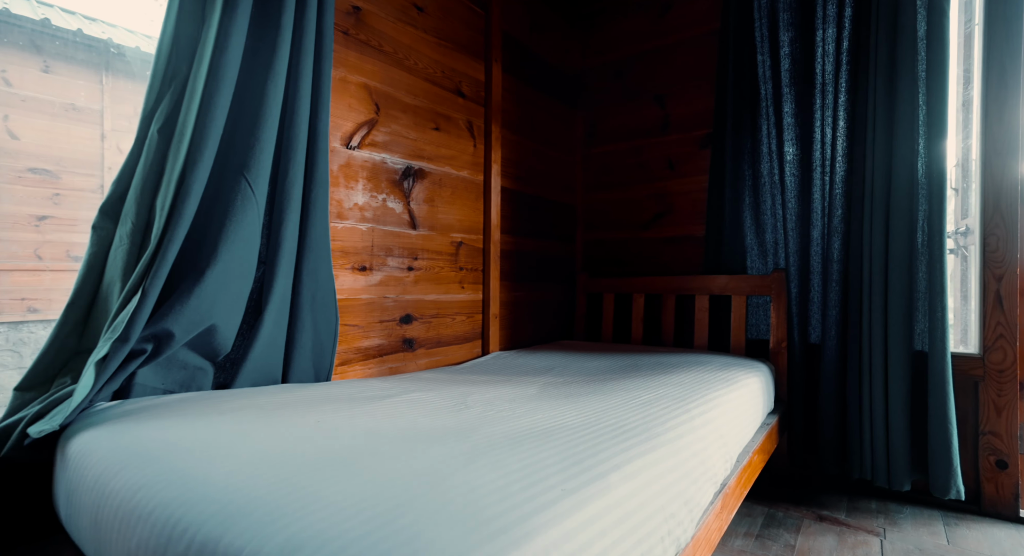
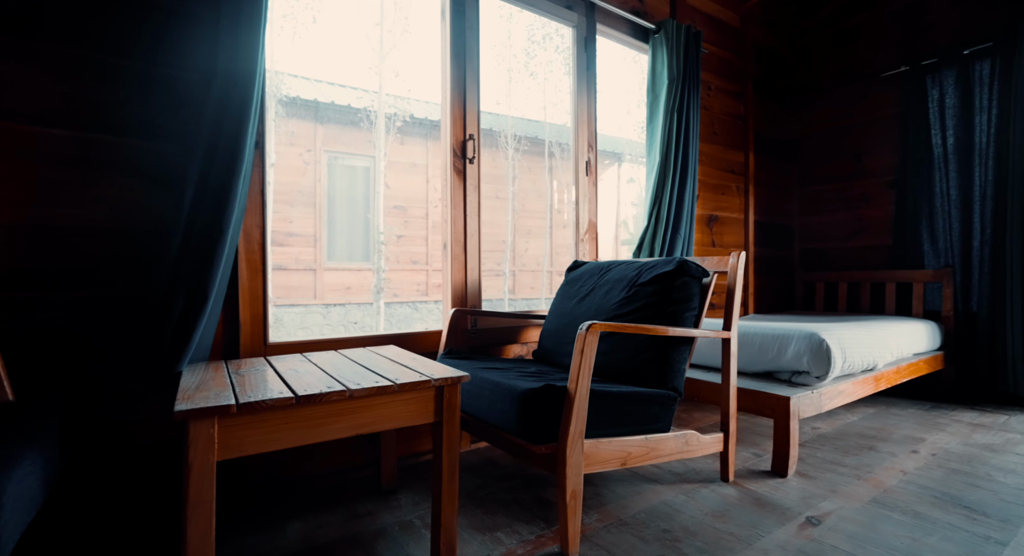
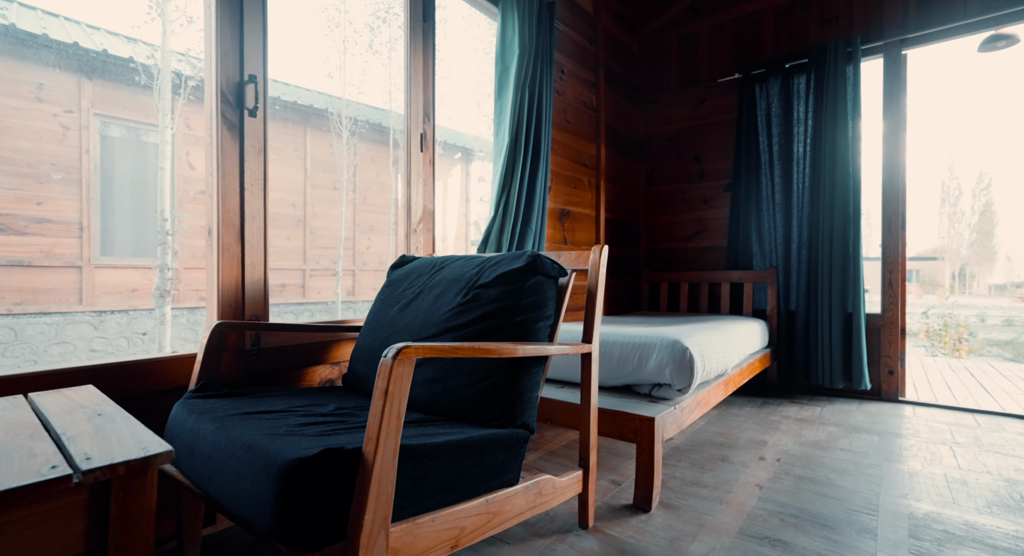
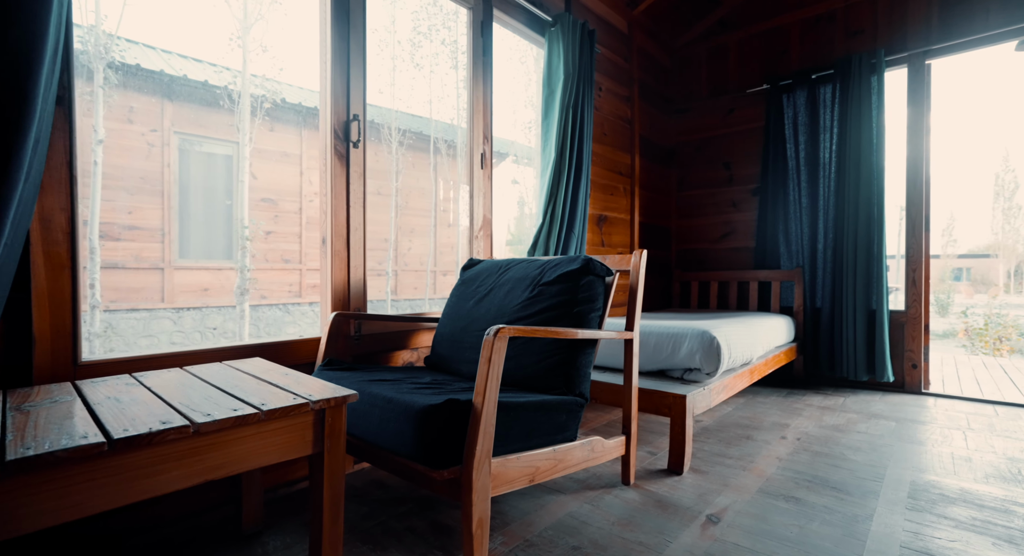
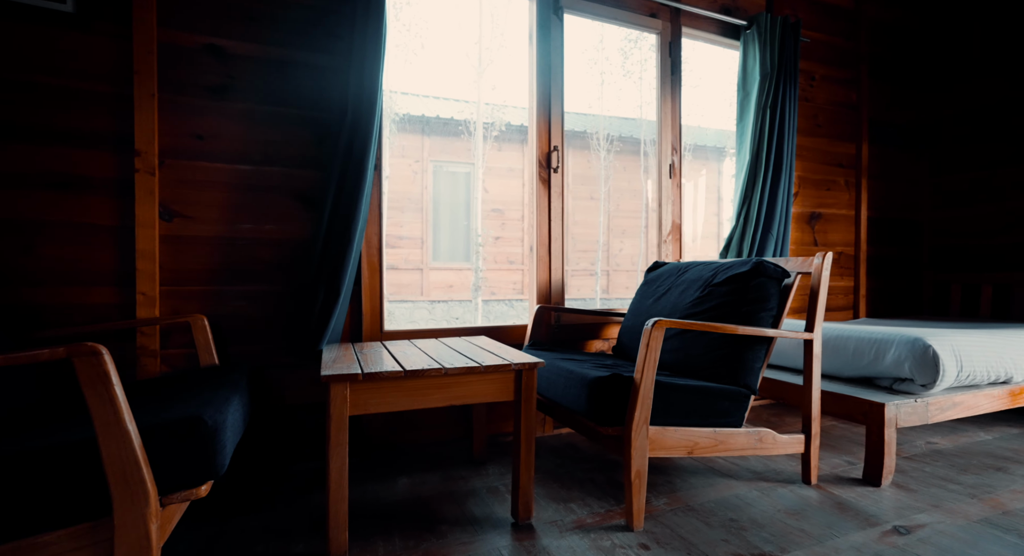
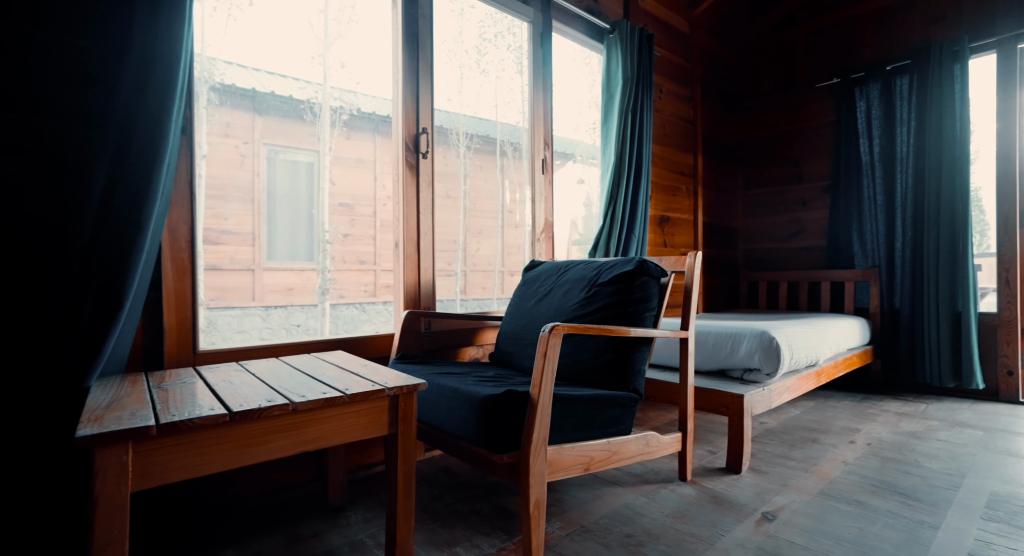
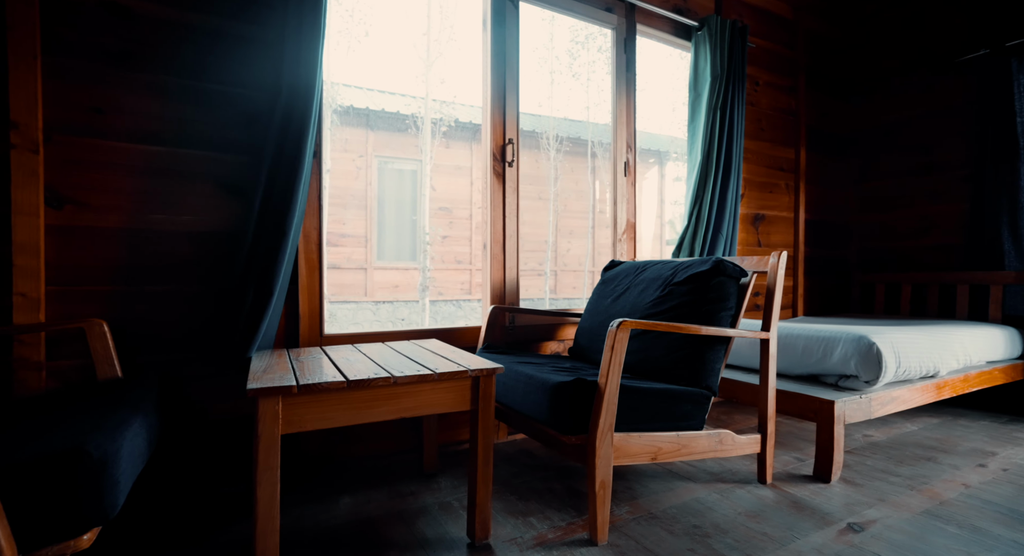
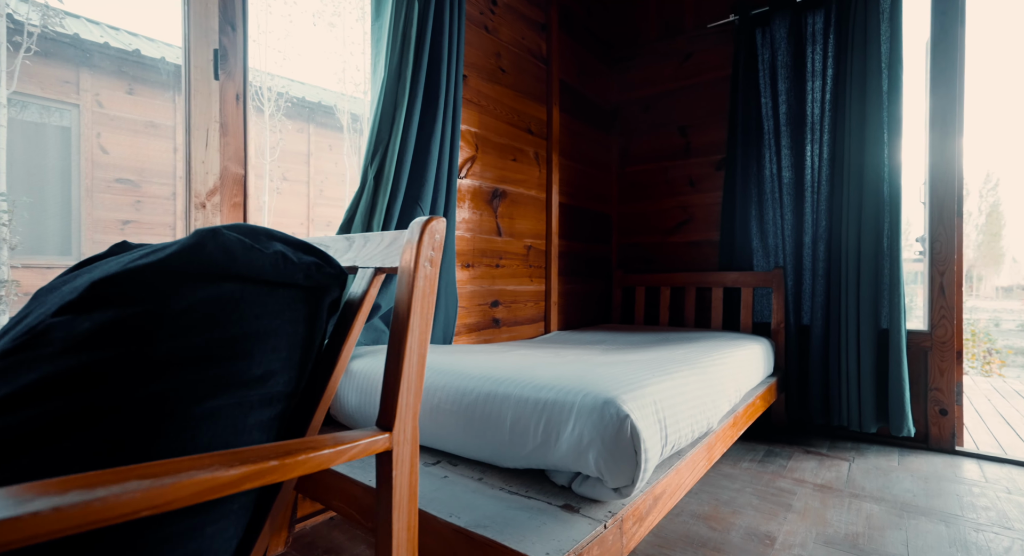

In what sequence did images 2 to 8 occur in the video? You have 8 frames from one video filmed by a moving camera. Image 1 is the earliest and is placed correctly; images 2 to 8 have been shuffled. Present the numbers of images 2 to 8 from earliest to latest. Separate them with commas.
8, 3, 4, 6, 2, 7, 5
